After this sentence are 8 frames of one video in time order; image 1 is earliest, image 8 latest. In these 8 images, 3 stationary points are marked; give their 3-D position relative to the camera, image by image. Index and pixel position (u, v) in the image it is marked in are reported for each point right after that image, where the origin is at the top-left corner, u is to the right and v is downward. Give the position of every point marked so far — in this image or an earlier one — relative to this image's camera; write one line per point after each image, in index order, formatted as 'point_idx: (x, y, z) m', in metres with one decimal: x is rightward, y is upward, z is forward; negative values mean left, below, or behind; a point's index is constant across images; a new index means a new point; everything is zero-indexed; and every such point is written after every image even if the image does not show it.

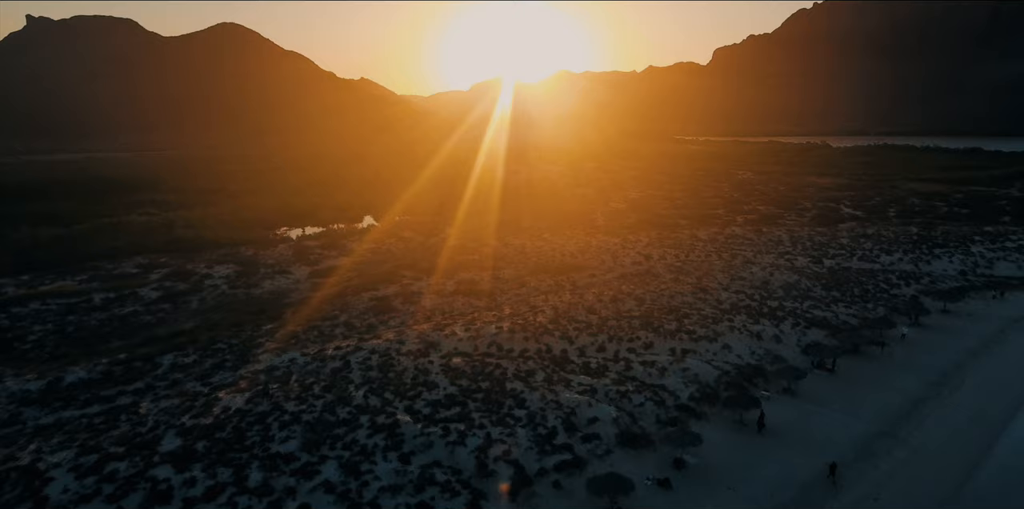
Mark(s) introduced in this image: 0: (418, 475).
0: (-2.1, -5.0, +17.3) m
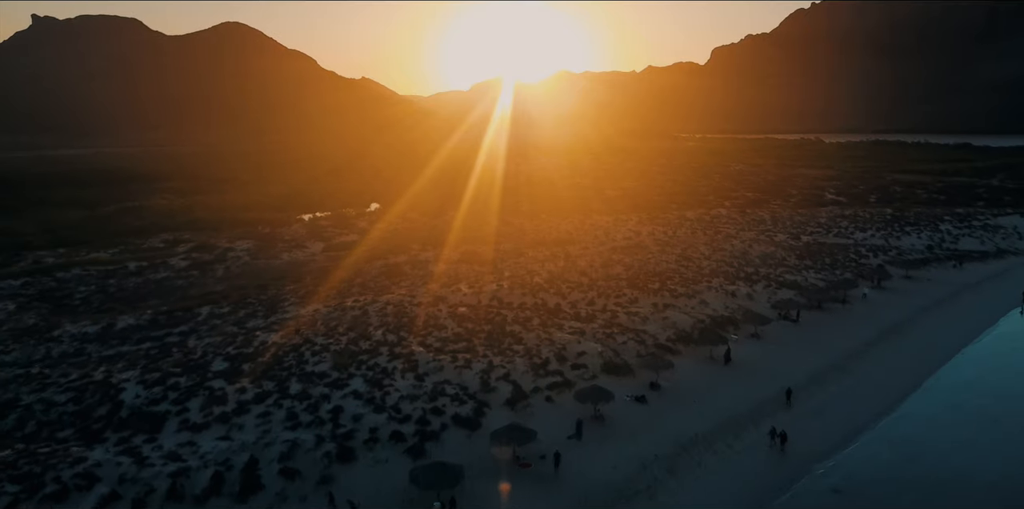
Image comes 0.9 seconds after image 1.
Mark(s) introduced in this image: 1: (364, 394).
0: (-2.1, -3.6, +20.3) m
1: (-3.8, -3.7, +19.3) m
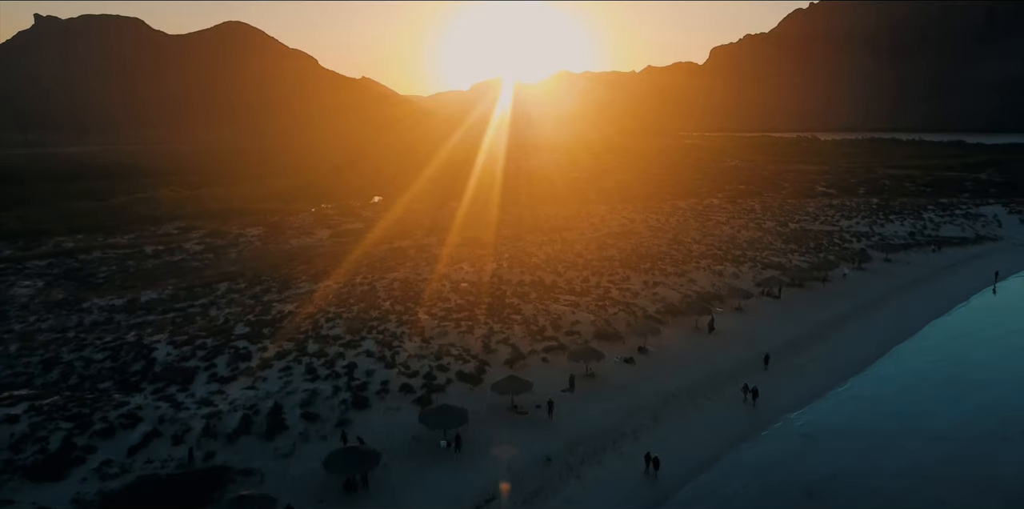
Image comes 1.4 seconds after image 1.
0: (-2.2, -2.8, +22.1) m
1: (-3.9, -2.9, +21.0) m
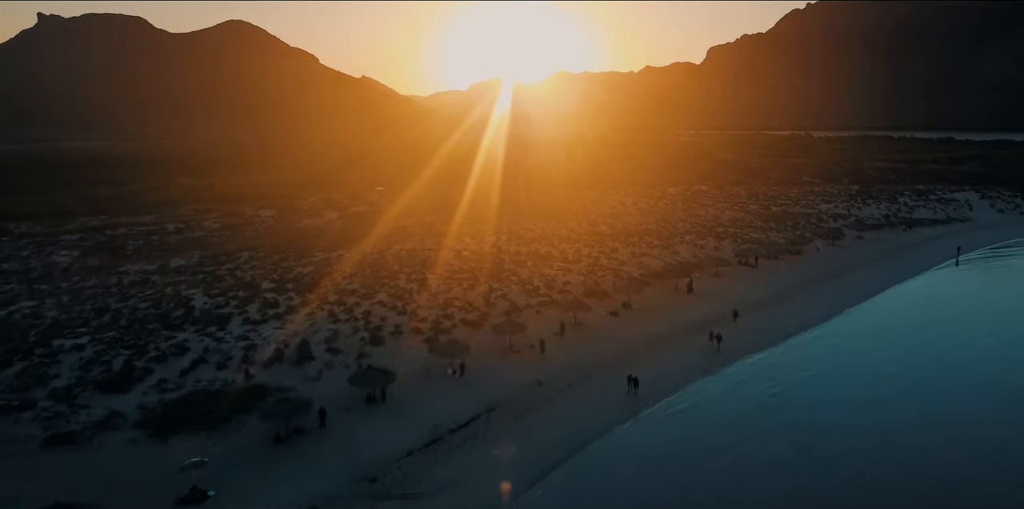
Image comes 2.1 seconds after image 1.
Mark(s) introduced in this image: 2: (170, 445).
0: (-2.3, -1.5, +24.8) m
1: (-4.0, -1.6, +23.7) m
2: (-7.0, -3.8, +15.3) m
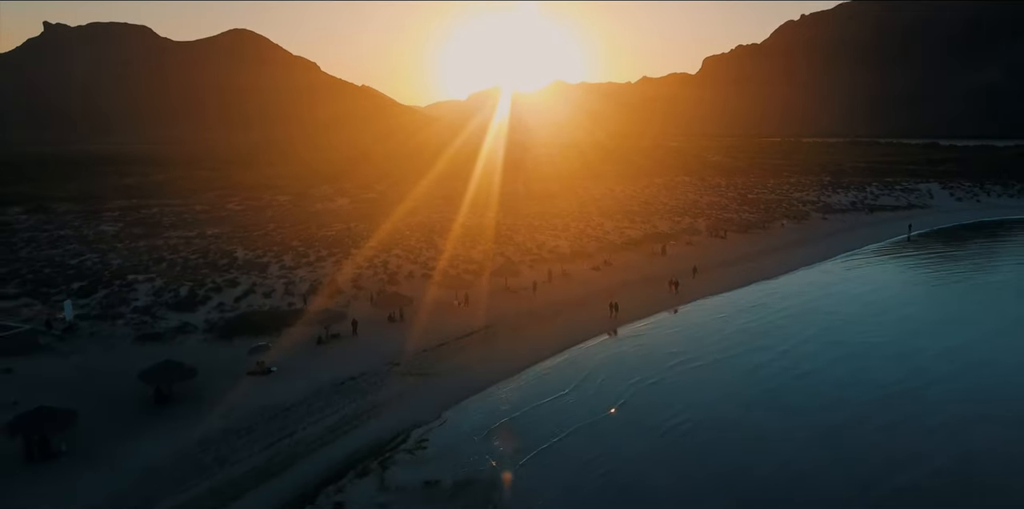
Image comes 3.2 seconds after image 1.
0: (-2.4, -0.1, +28.8) m
1: (-4.1, -0.1, +27.7) m
2: (-7.2, -2.2, +19.2) m
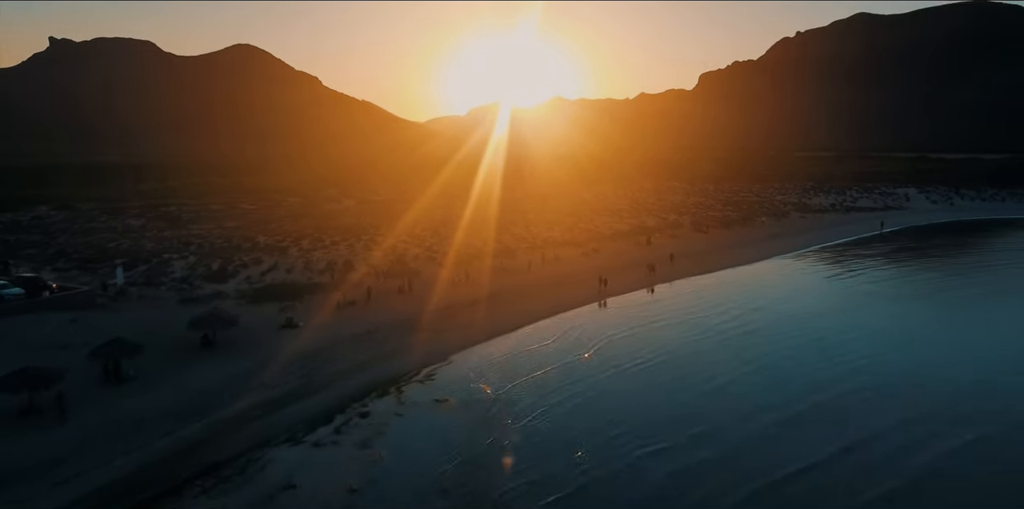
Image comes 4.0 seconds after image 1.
0: (-2.6, +0.5, +31.4) m
1: (-4.3, +0.4, +30.3) m
2: (-7.3, -1.5, +21.9) m
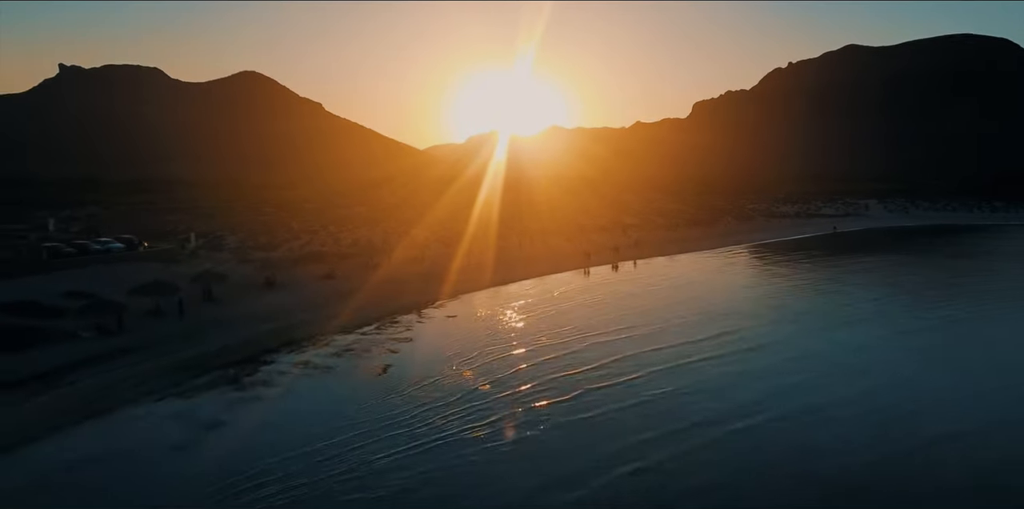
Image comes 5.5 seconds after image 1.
0: (-2.8, +1.2, +36.9) m
1: (-4.5, +1.2, +35.8) m
2: (-7.6, -0.4, +27.2) m
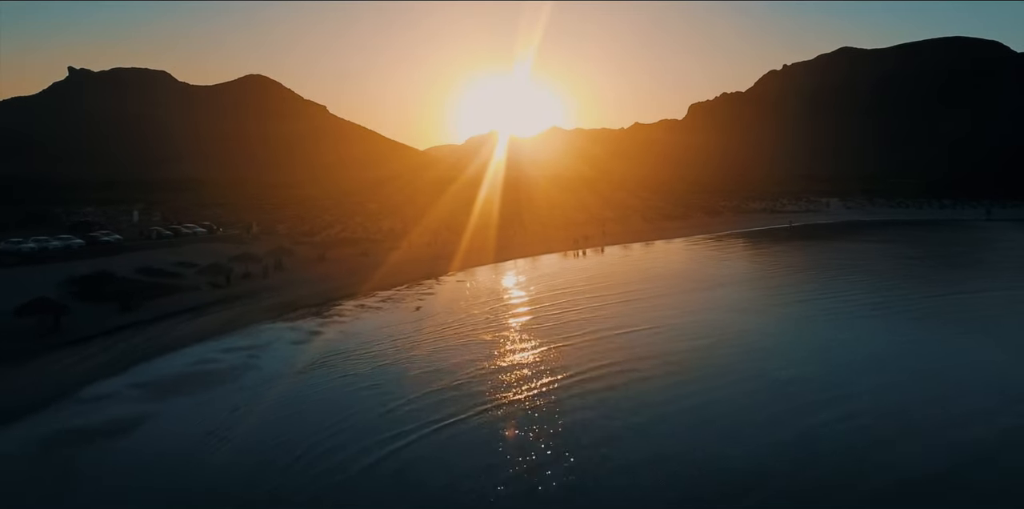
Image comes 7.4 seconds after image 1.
0: (-3.1, +1.9, +43.9) m
1: (-4.8, +1.9, +42.8) m
2: (-7.8, +0.3, +34.2) m
